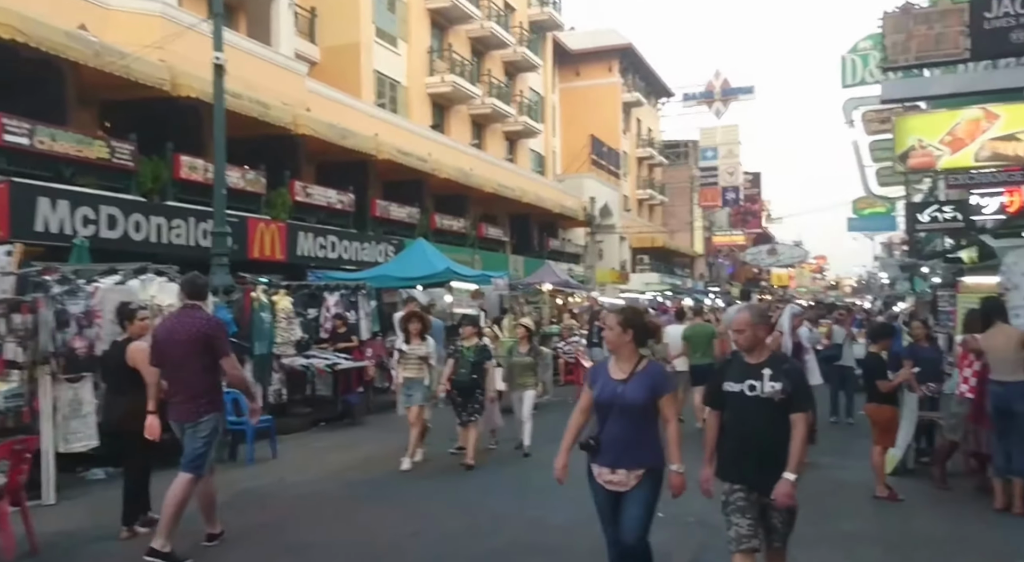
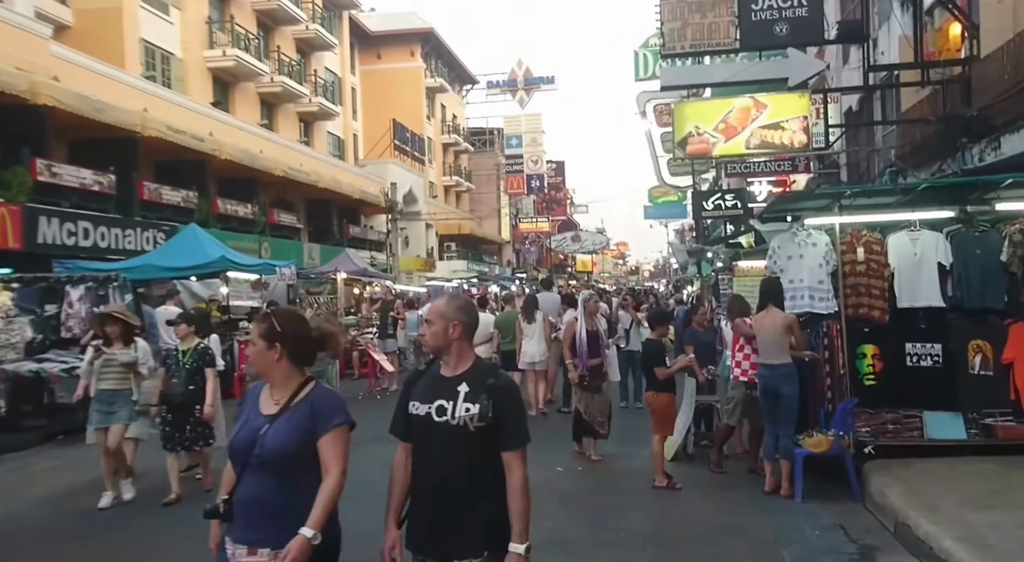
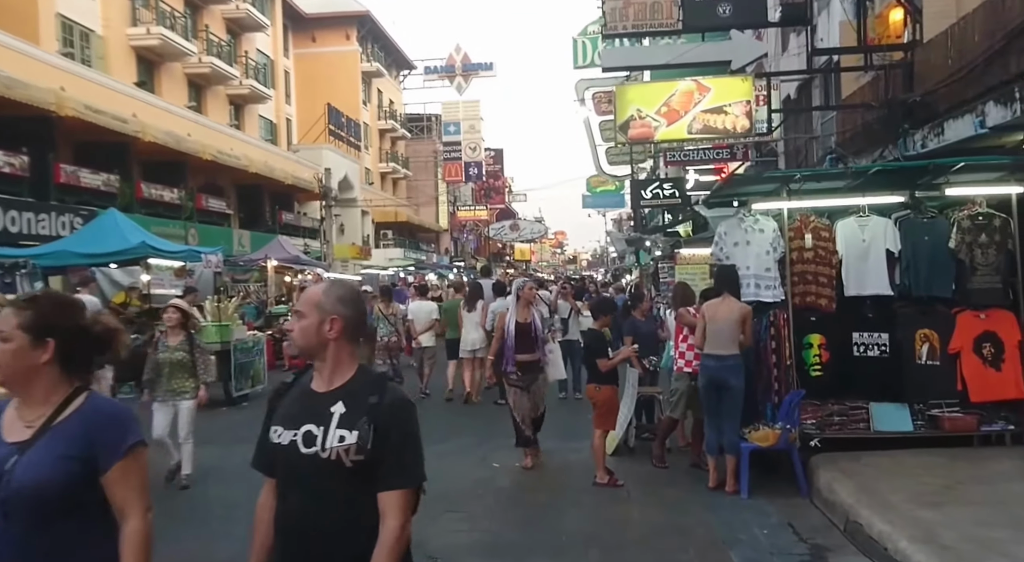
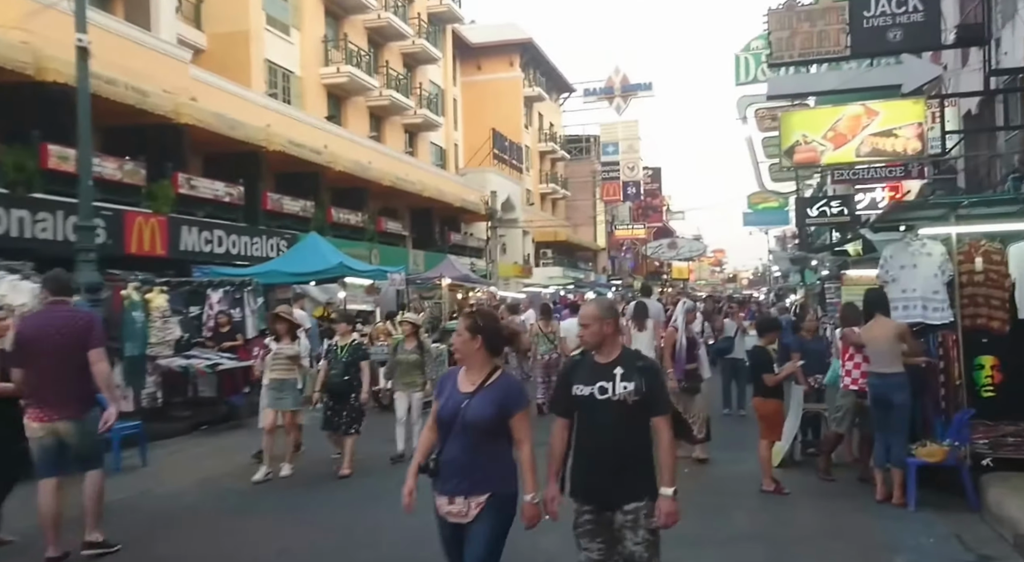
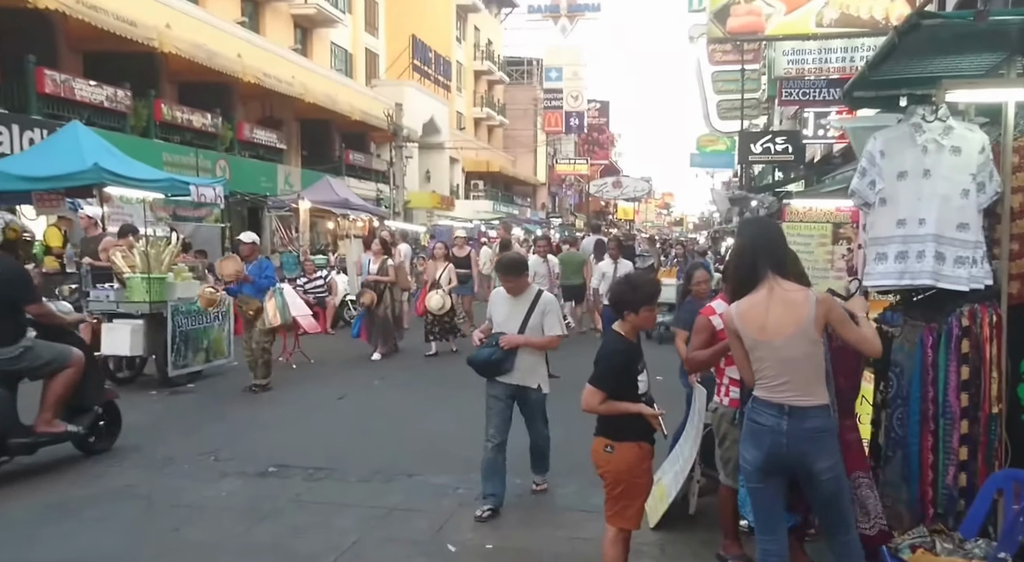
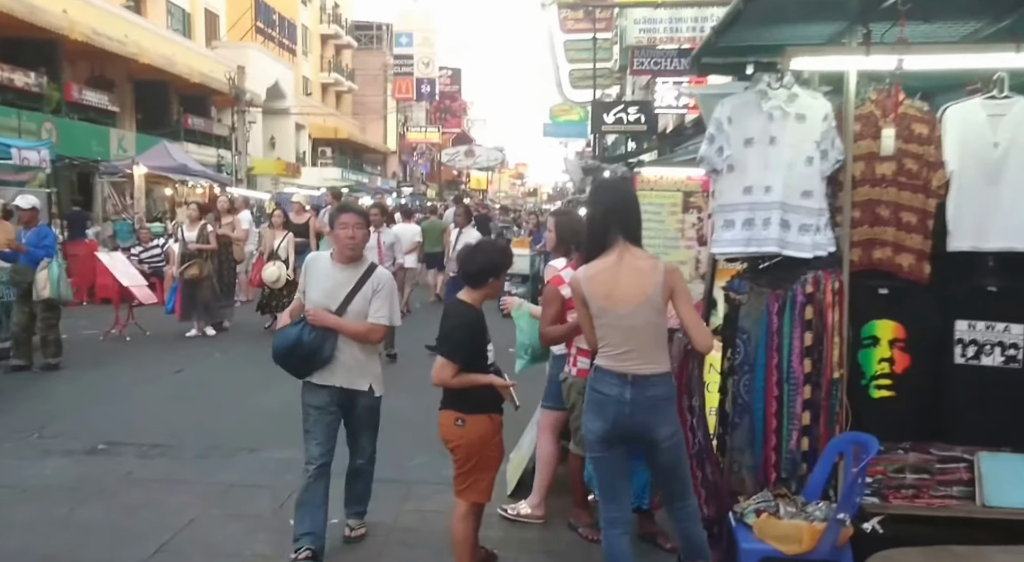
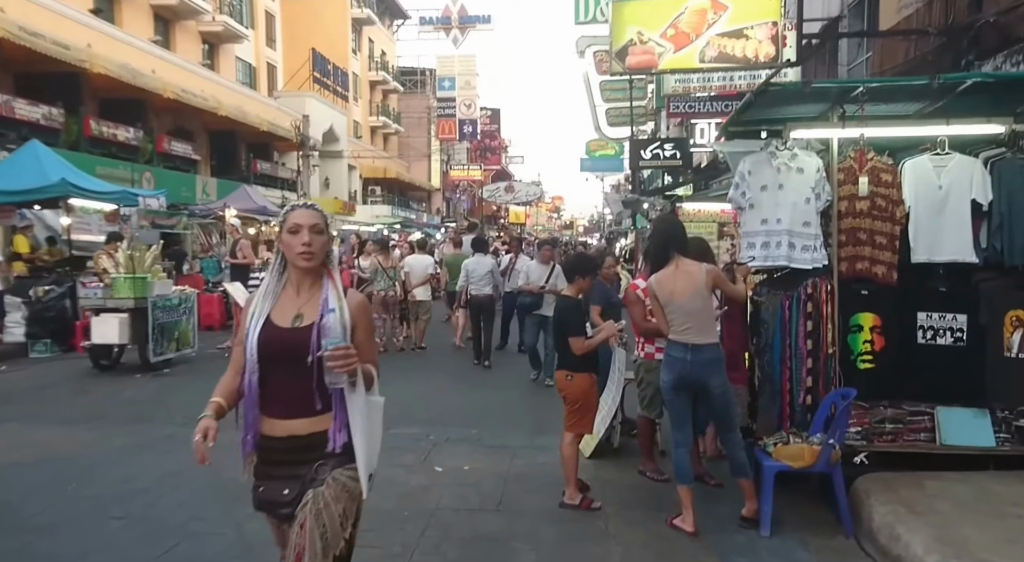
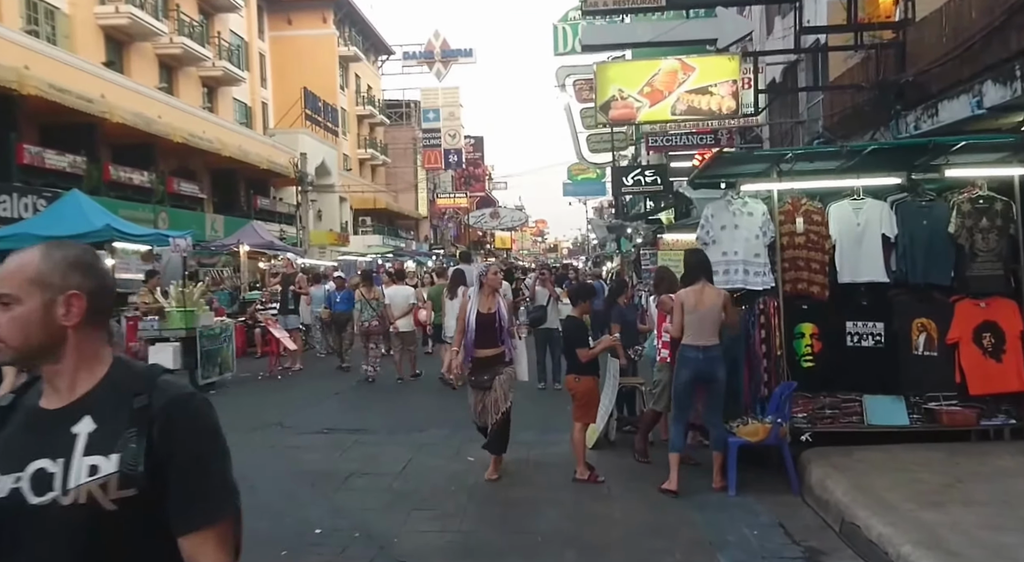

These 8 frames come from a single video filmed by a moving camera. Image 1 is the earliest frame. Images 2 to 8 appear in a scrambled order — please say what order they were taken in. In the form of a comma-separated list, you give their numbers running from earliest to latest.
4, 2, 3, 8, 7, 5, 6
